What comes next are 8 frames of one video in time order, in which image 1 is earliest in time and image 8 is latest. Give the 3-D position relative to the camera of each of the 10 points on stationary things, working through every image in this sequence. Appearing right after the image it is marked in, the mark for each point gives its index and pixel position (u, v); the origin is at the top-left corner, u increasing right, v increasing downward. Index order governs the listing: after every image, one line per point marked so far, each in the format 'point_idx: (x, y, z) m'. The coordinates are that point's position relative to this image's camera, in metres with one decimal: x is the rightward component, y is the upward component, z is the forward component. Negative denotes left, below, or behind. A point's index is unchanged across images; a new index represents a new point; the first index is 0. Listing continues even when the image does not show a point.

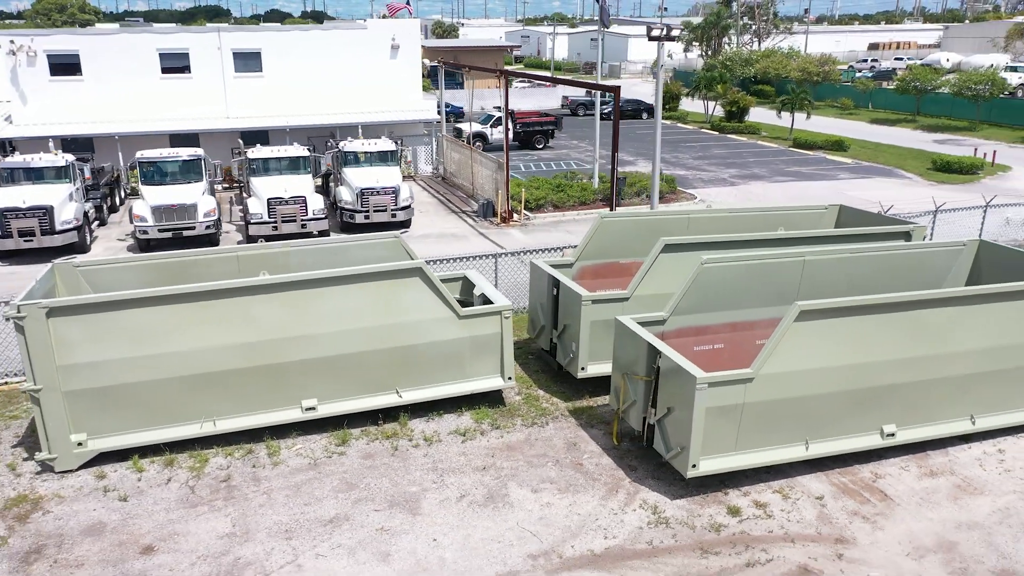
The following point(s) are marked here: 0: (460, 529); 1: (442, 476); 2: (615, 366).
0: (-0.5, -2.4, +8.1) m
1: (-0.7, -2.1, +9.1) m
2: (+1.2, -0.9, +9.7) m
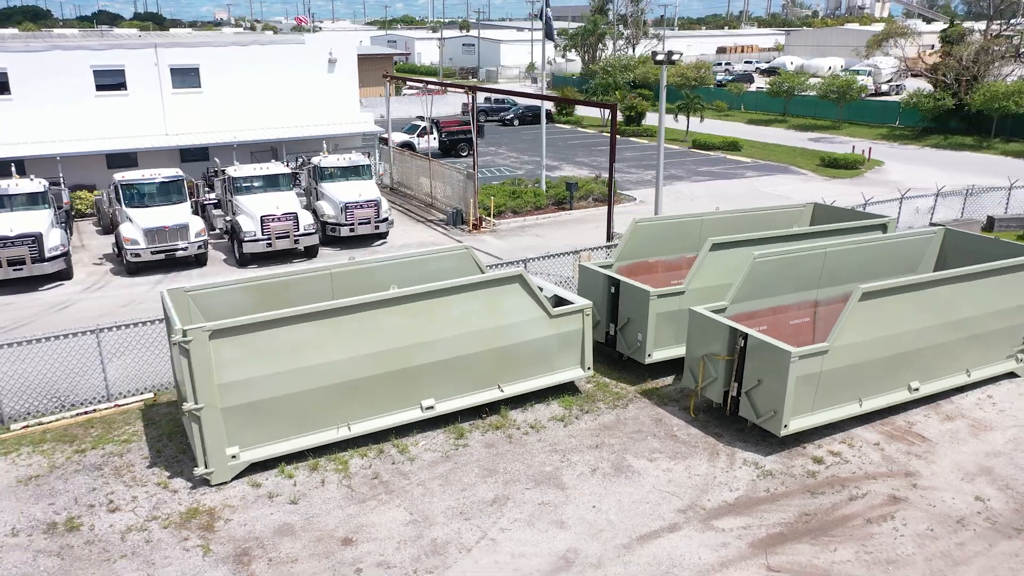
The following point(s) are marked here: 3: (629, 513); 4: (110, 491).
0: (+1.2, -2.4, +9.5) m
1: (+0.7, -2.1, +10.4) m
2: (+2.5, -0.9, +11.3) m
3: (+1.4, -2.5, +9.2) m
4: (-4.7, -2.4, +9.6) m
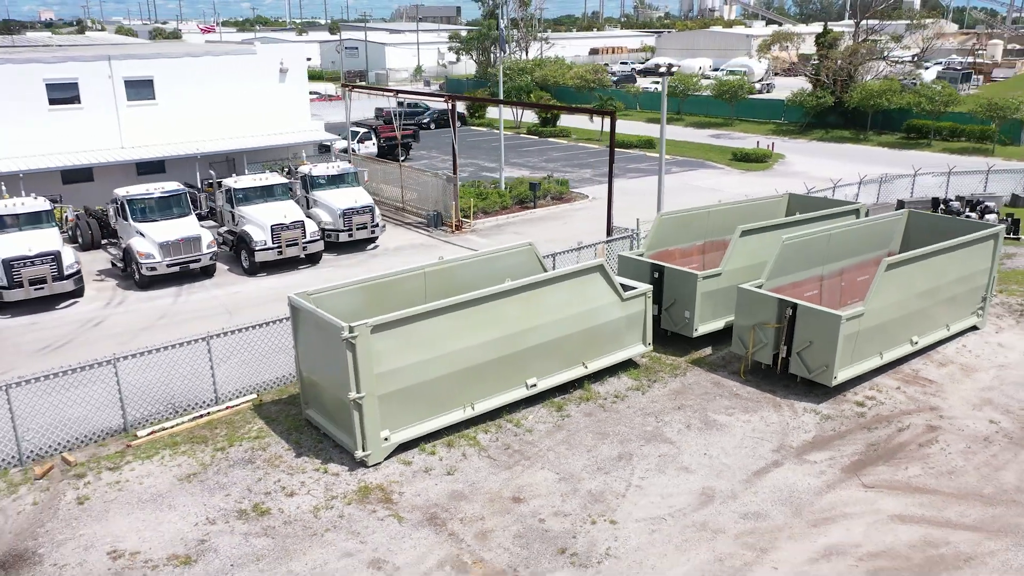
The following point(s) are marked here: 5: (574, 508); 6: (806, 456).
0: (+2.8, -2.2, +11.3) m
1: (+2.2, -1.9, +12.1) m
2: (+3.7, -0.6, +13.3) m
3: (+3.0, -2.3, +11.0) m
4: (-3.0, -2.4, +10.5) m
5: (+0.8, -2.6, +9.9) m
6: (+4.0, -2.3, +11.0) m
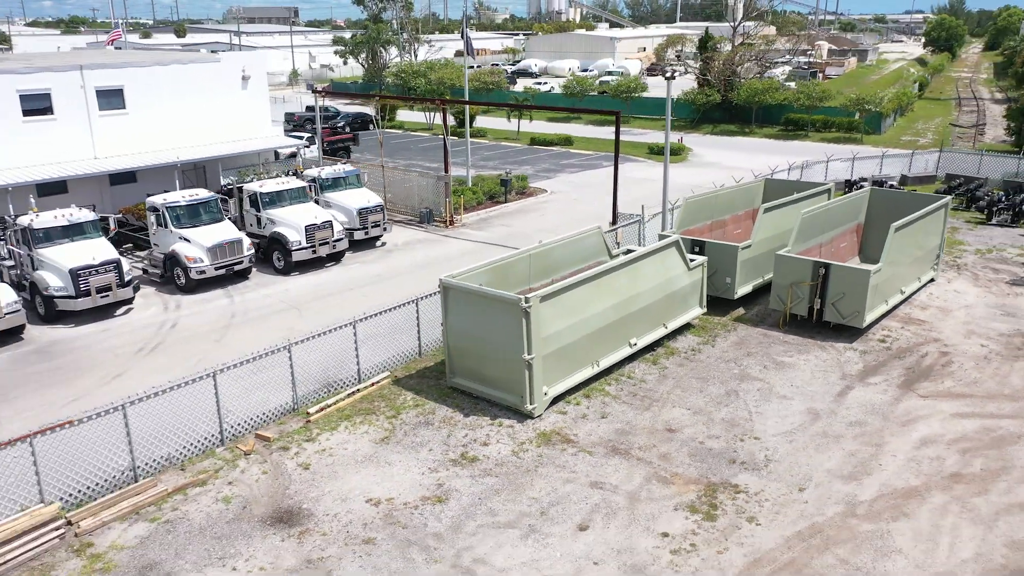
0: (+4.8, -1.5, +14.0) m
1: (+4.1, -1.3, +14.7) m
2: (+5.3, +0.1, +16.1) m
3: (+5.1, -1.6, +13.7) m
4: (-0.7, -2.2, +12.1) m
5: (+3.1, -2.1, +12.2) m
6: (+6.0, -1.6, +13.9) m
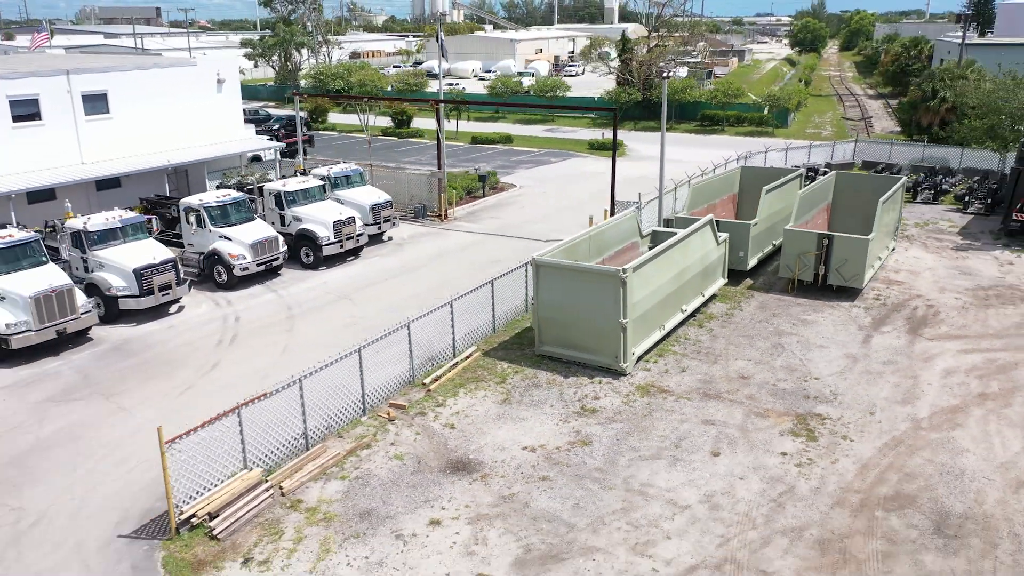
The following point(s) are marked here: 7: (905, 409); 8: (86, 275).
0: (+6.2, -0.9, +16.4) m
1: (+5.3, -0.7, +17.0) m
2: (+6.2, +0.8, +18.6) m
3: (+6.5, -0.9, +16.2) m
4: (+1.0, -1.8, +13.8) m
5: (+4.8, -1.5, +14.4) m
6: (+7.4, -0.8, +16.5) m
7: (+6.3, -1.9, +13.1) m
8: (-9.0, +0.3, +17.2) m
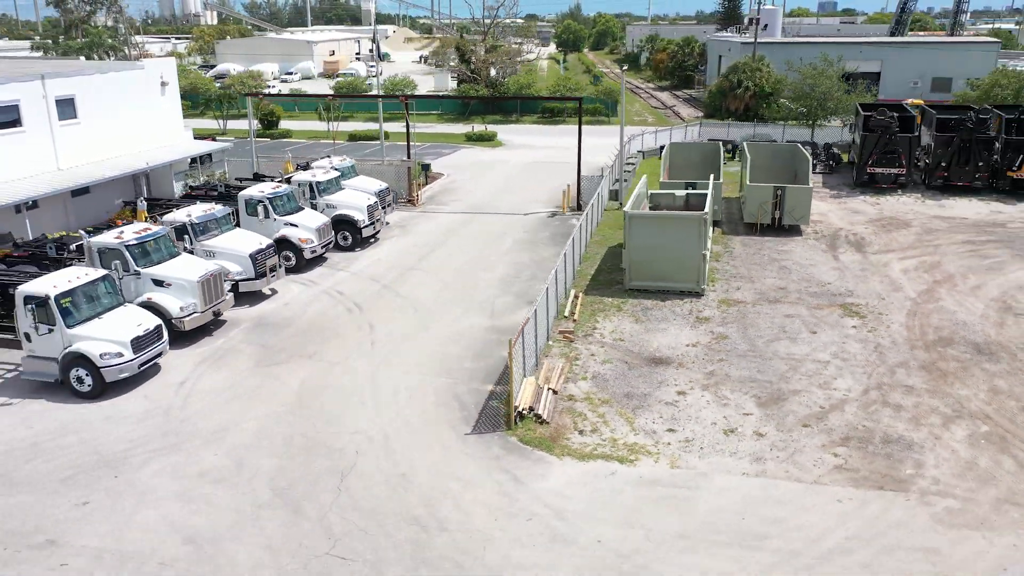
0: (+7.7, +0.8, +21.9) m
1: (+6.7, +0.9, +22.2) m
2: (+7.0, +2.4, +24.0) m
3: (+8.1, +0.8, +21.8) m
4: (+3.6, -0.5, +17.9) m
5: (+7.1, +0.1, +19.6) m
6: (+8.9, +1.0, +22.4) m
7: (+8.9, -0.1, +18.8) m
8: (-7.1, +0.5, +18.3) m
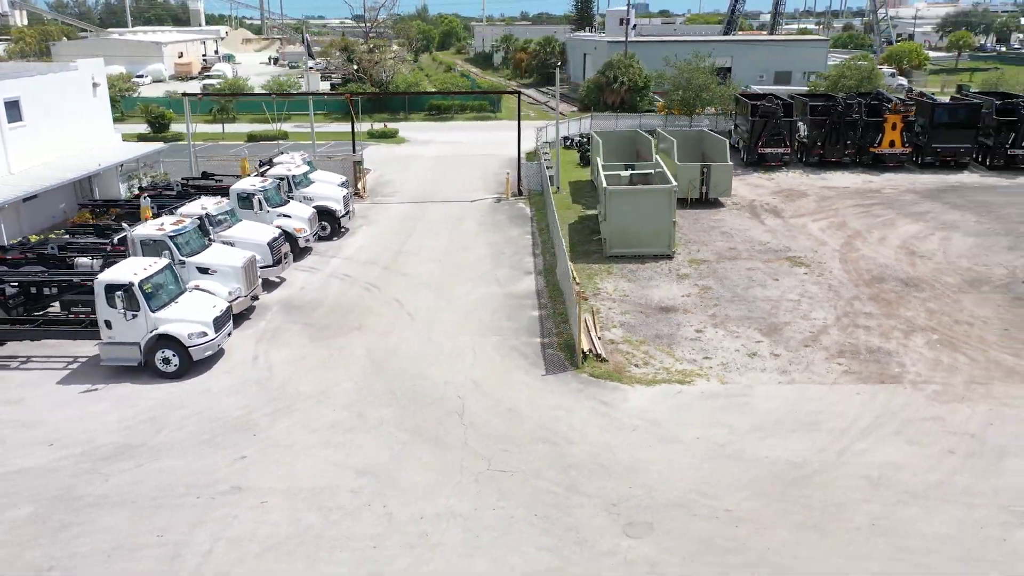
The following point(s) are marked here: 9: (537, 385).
0: (+6.9, +2.0, +25.4) m
1: (+5.8, +2.0, +25.5) m
2: (+5.7, +3.5, +27.3) m
3: (+7.3, +2.0, +25.4) m
4: (+3.7, +0.4, +20.7) m
5: (+6.7, +1.2, +23.0) m
6: (+7.9, +2.2, +26.1) m
7: (+8.7, +1.1, +22.6) m
8: (-6.9, +0.8, +19.0) m
9: (+0.4, -1.7, +14.5) m
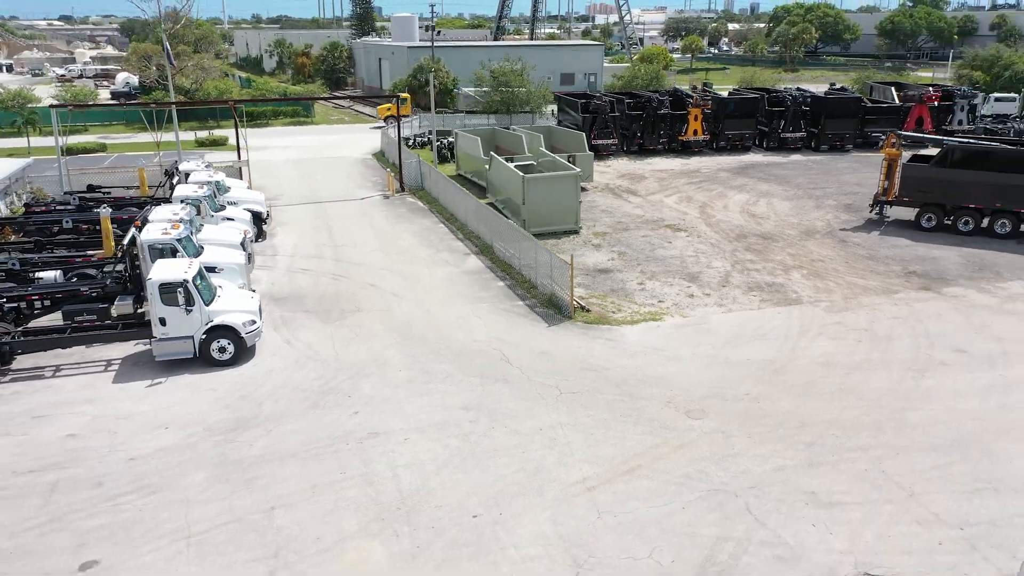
0: (+3.4, +3.1, +30.0) m
1: (+2.4, +3.0, +29.8) m
2: (+1.6, +4.5, +31.4) m
3: (+3.8, +3.1, +30.1) m
4: (+1.9, +1.4, +24.6) m
5: (+4.0, +2.4, +27.7) m
6: (+4.2, +3.4, +30.9) m
7: (+6.0, +2.4, +27.8) m
8: (-7.7, +0.8, +19.9) m
9: (+0.8, -1.0, +17.7) m
